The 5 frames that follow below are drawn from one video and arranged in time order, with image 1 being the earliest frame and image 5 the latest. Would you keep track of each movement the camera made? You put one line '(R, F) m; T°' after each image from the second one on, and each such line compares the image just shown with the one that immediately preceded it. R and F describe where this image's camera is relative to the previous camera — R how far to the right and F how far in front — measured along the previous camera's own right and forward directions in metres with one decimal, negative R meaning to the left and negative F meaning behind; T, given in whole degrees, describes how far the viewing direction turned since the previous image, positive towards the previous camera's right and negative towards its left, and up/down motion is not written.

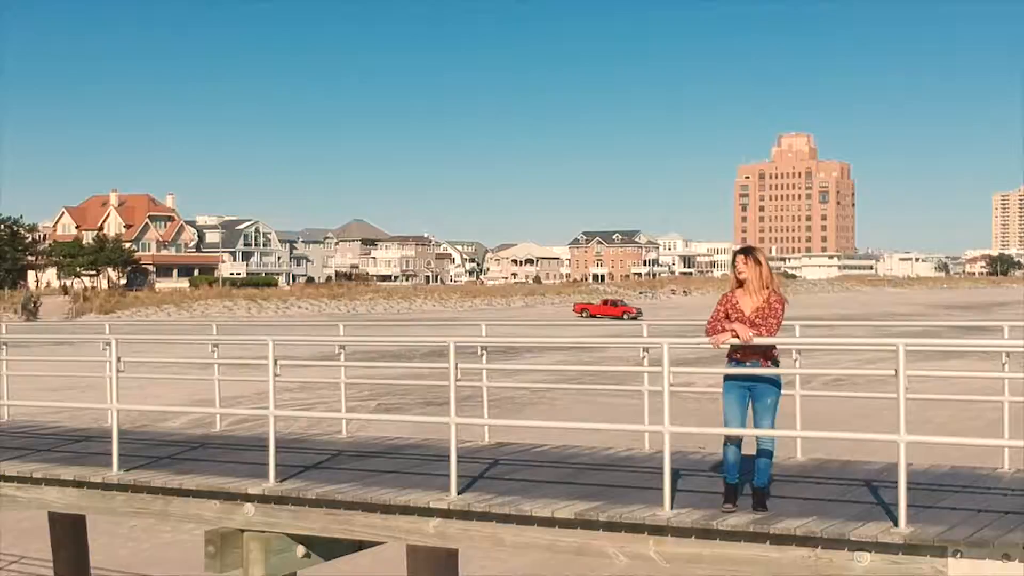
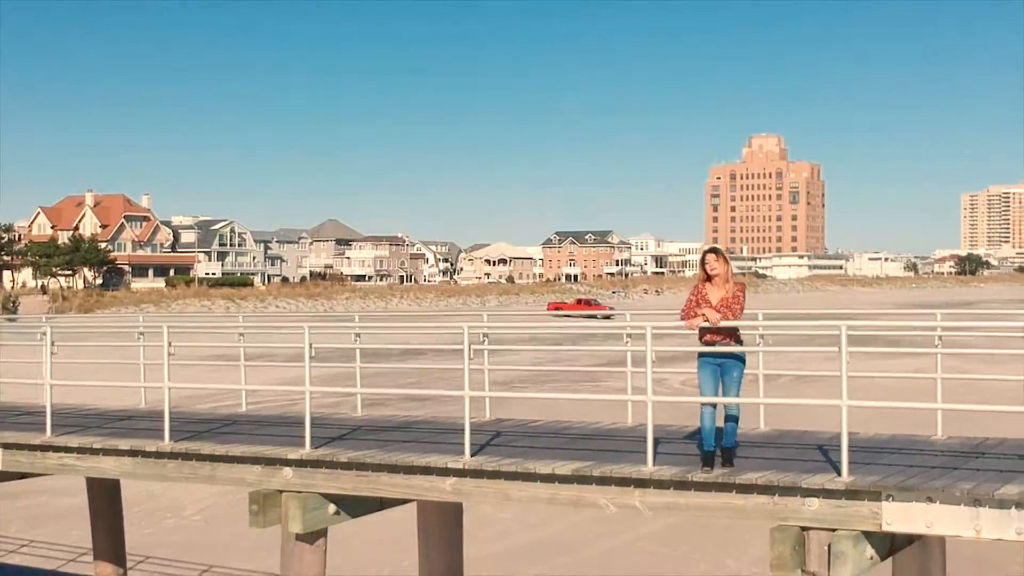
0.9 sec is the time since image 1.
(-0.2, -0.9) m; +2°
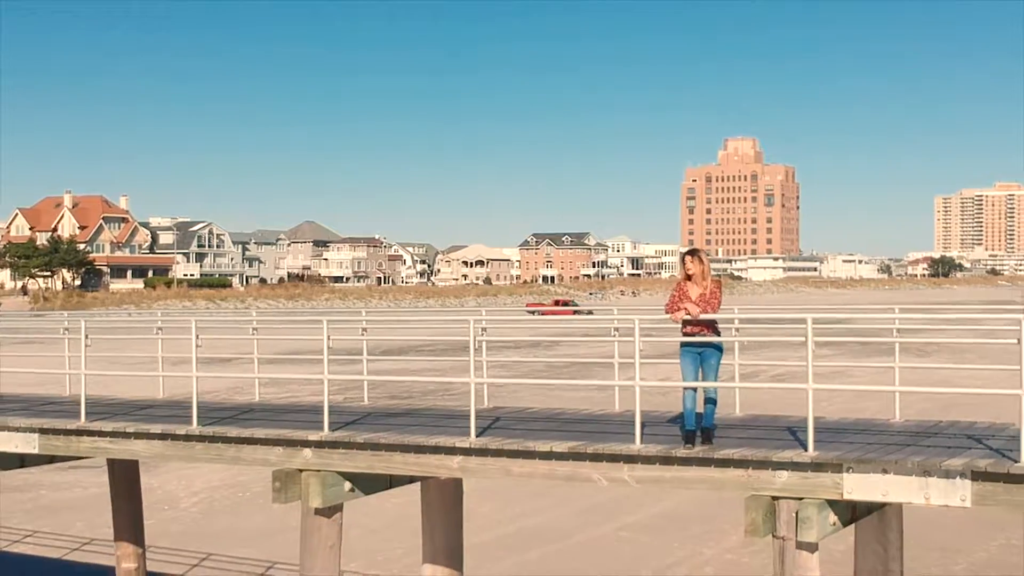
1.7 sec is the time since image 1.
(-0.2, -0.7) m; +1°
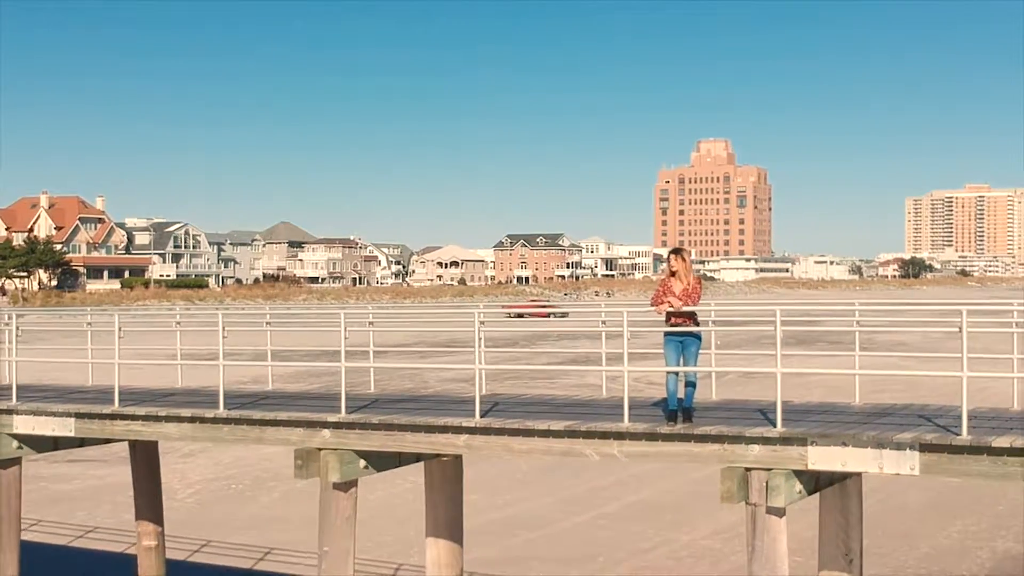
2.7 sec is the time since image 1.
(-0.2, -0.7) m; +1°
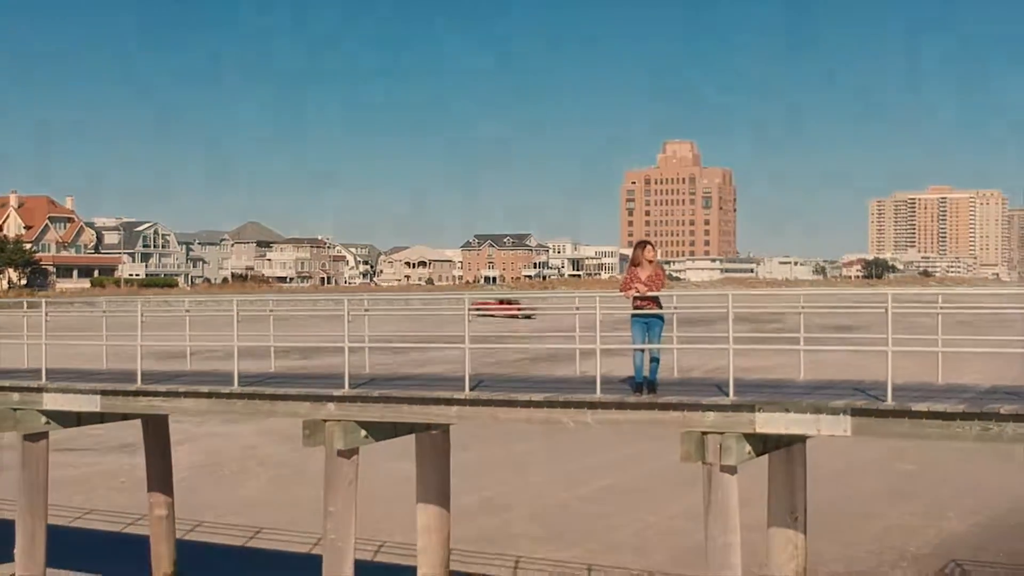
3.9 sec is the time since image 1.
(-0.1, -1.0) m; +2°
